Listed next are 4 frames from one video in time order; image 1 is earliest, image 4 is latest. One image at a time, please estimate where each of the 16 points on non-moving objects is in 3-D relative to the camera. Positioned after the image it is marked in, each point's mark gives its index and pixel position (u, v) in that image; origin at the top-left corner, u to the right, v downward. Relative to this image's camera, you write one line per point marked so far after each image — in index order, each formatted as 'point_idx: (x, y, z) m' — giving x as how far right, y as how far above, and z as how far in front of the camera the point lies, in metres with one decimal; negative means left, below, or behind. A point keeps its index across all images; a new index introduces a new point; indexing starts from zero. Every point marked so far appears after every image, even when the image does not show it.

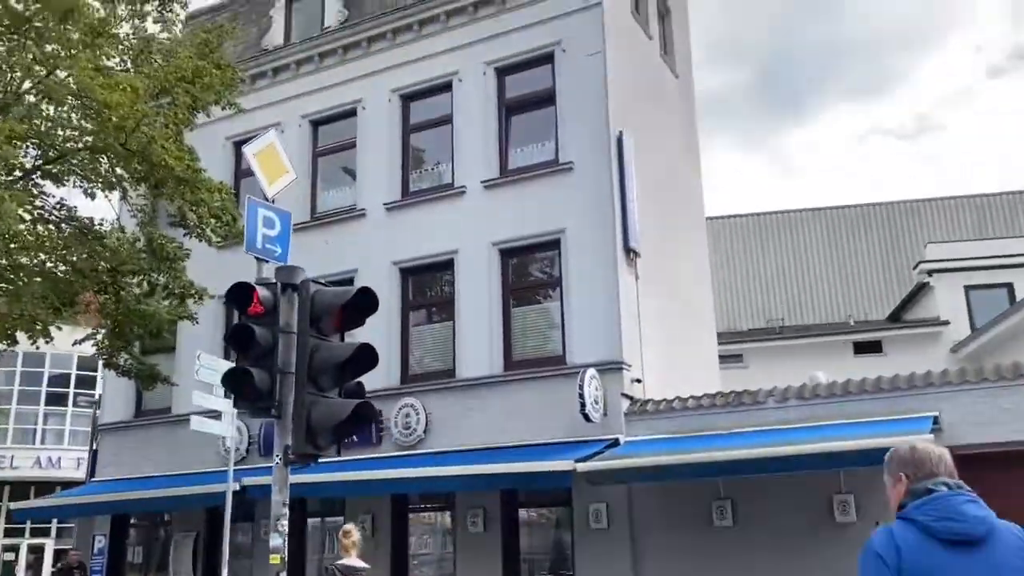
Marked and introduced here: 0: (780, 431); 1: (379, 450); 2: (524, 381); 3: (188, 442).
0: (+3.6, -1.9, +11.6) m
1: (-2.3, -2.8, +14.7) m
2: (+0.2, -1.5, +13.8) m
3: (-6.3, -3.0, +16.7) m
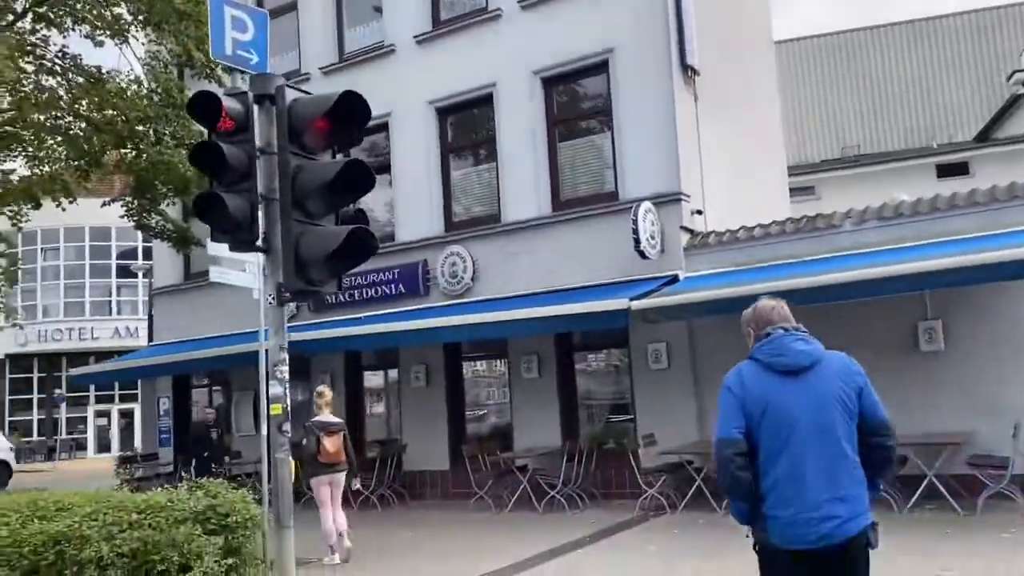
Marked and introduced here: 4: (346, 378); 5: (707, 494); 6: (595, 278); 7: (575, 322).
0: (+4.2, +0.4, +10.4) m
1: (-1.4, -0.2, +14.1) m
2: (+0.9, +1.0, +12.9) m
3: (-5.2, -0.3, +16.4) m
4: (-2.9, -1.6, +14.9) m
5: (+2.4, -2.6, +10.8) m
6: (+1.2, +0.1, +12.6) m
7: (+0.9, -0.4, +11.2) m
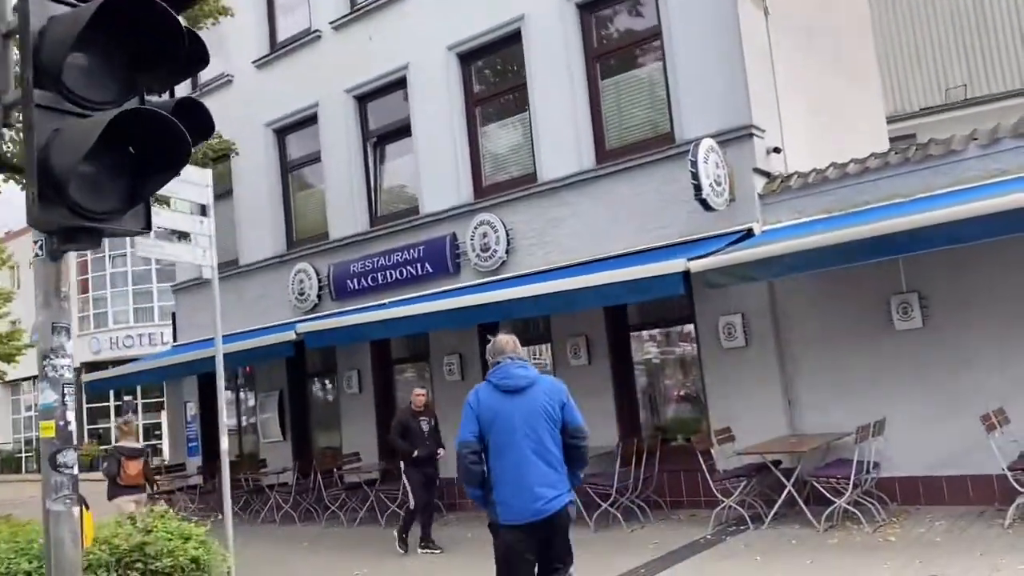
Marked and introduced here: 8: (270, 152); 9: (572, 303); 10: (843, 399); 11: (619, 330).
0: (+4.4, +0.9, +7.9) m
1: (-0.8, +0.1, +12.1) m
2: (+1.4, +1.4, +10.6) m
3: (-4.3, -0.1, +14.8) m
4: (-2.1, -1.3, +13.1) m
5: (+2.8, -2.1, +8.4) m
6: (+1.7, +0.6, +10.3) m
7: (+1.2, 0.0, +9.0) m
8: (-4.1, +2.3, +14.8) m
9: (+0.7, -0.2, +9.4) m
10: (+3.5, -1.2, +9.0) m
11: (+1.3, -0.5, +10.7) m
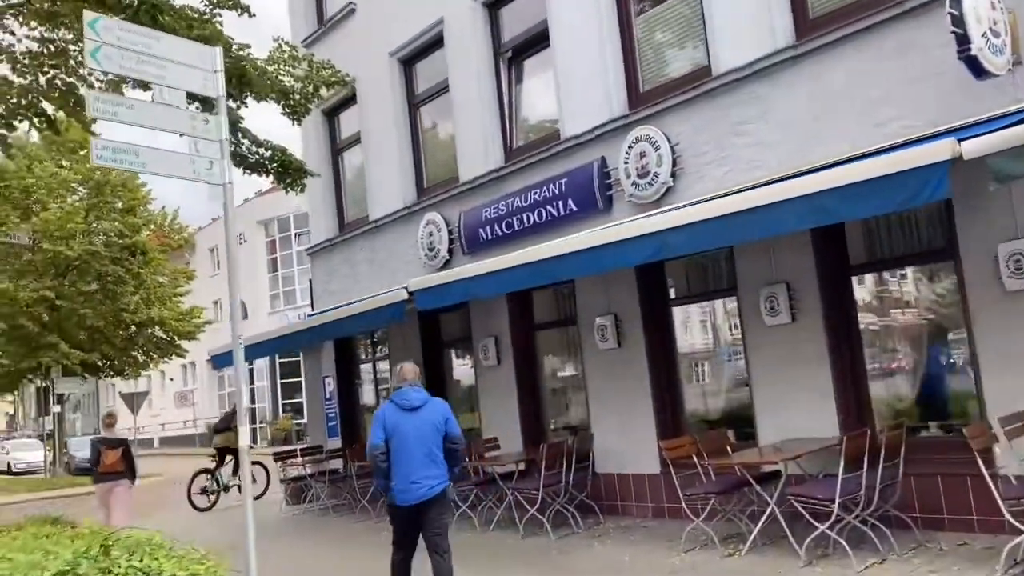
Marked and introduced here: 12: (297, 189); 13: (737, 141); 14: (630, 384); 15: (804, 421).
0: (+5.1, +1.6, +4.1) m
1: (+1.1, +0.8, +9.4) m
2: (+2.8, +2.1, +7.4) m
3: (-1.8, +0.5, +12.8) m
4: (0.0, -0.7, +10.6) m
5: (+3.8, -1.5, +5.0) m
6: (+3.0, +1.2, +7.1) m
7: (+2.3, +0.6, +5.9) m
8: (-1.7, +3.0, +12.7) m
9: (+1.9, +0.4, +6.5) m
10: (+4.6, -0.5, +5.4) m
11: (+2.8, +0.1, +7.5) m
12: (-2.9, +1.3, +11.4) m
13: (+2.1, +1.4, +8.2) m
14: (+1.3, -1.0, +9.2) m
15: (+2.6, -1.2, +7.7) m
